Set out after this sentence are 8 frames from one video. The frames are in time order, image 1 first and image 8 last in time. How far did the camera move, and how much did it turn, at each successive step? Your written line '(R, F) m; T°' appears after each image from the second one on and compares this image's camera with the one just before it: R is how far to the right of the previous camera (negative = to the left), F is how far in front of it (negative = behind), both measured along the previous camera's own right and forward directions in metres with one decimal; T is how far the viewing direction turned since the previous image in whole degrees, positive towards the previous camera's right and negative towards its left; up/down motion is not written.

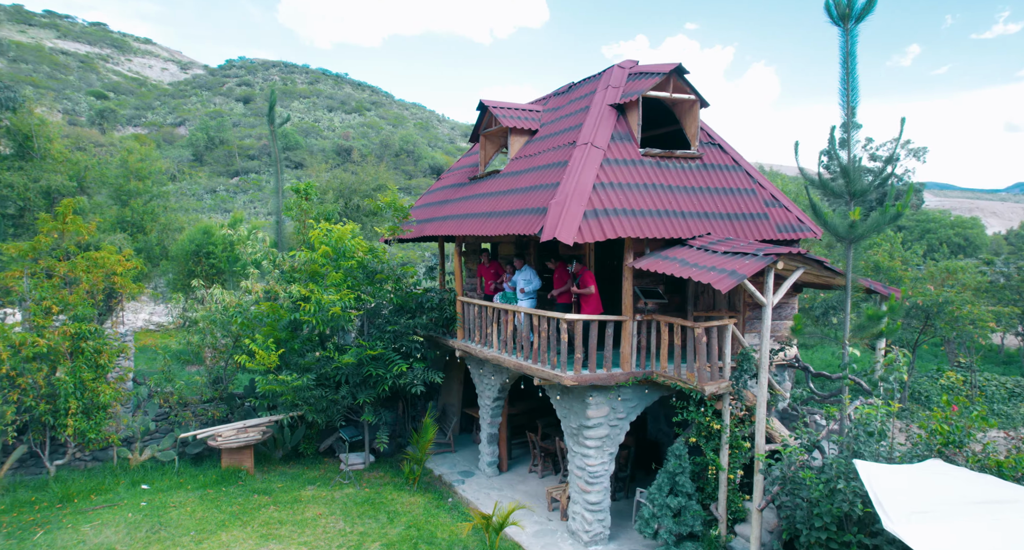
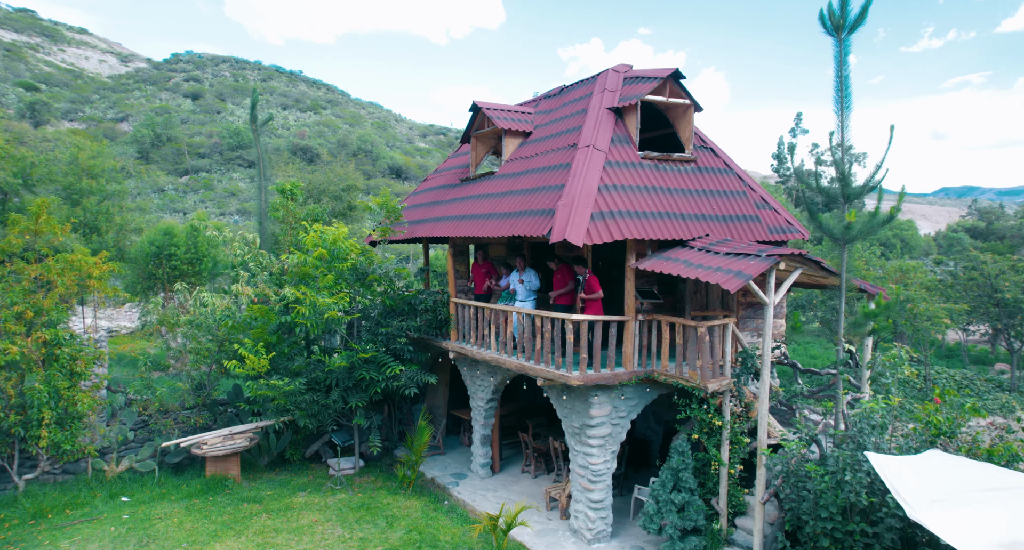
(-0.8, 0.0) m; +4°
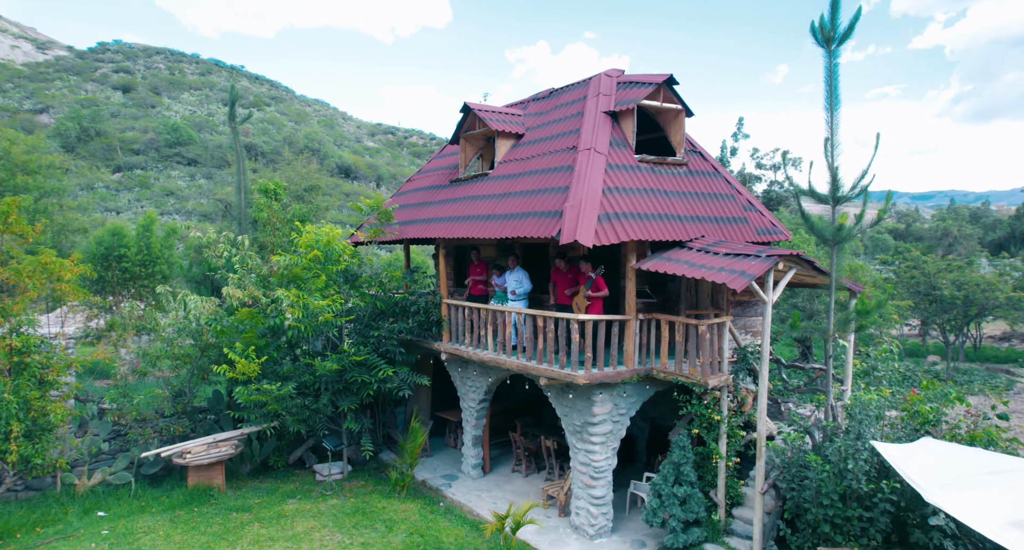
(-0.9, 0.0) m; +5°
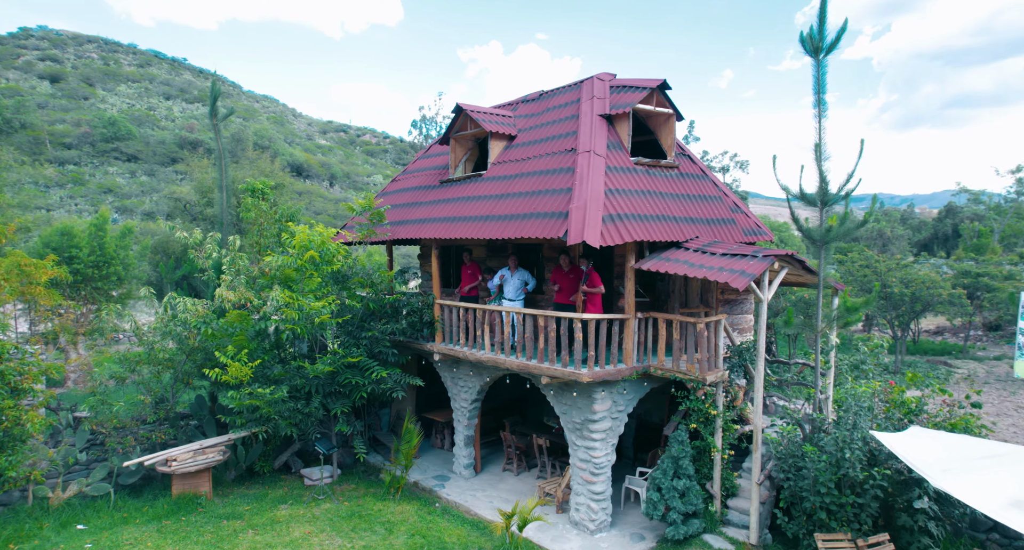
(-0.8, -0.1) m; +4°
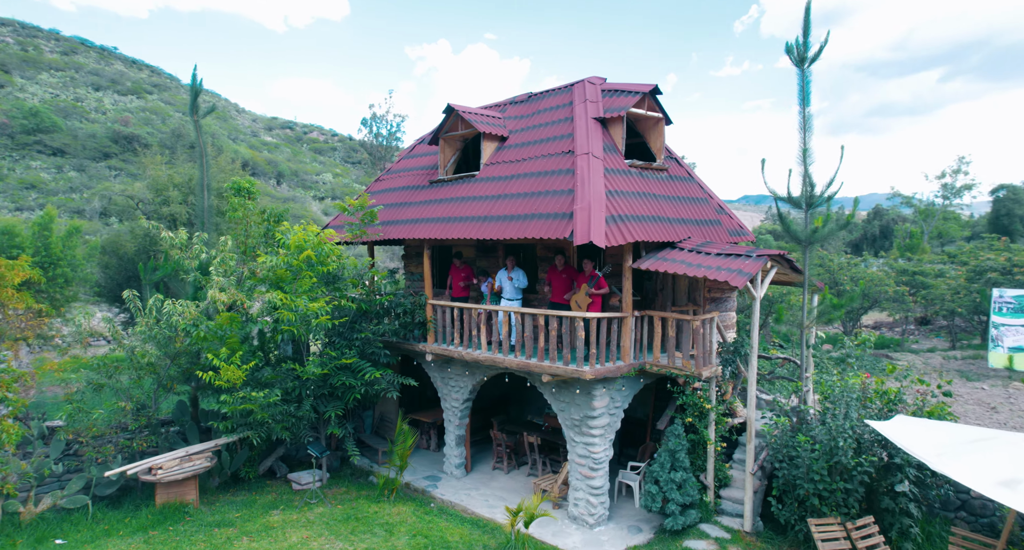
(-0.9, -0.1) m; +5°
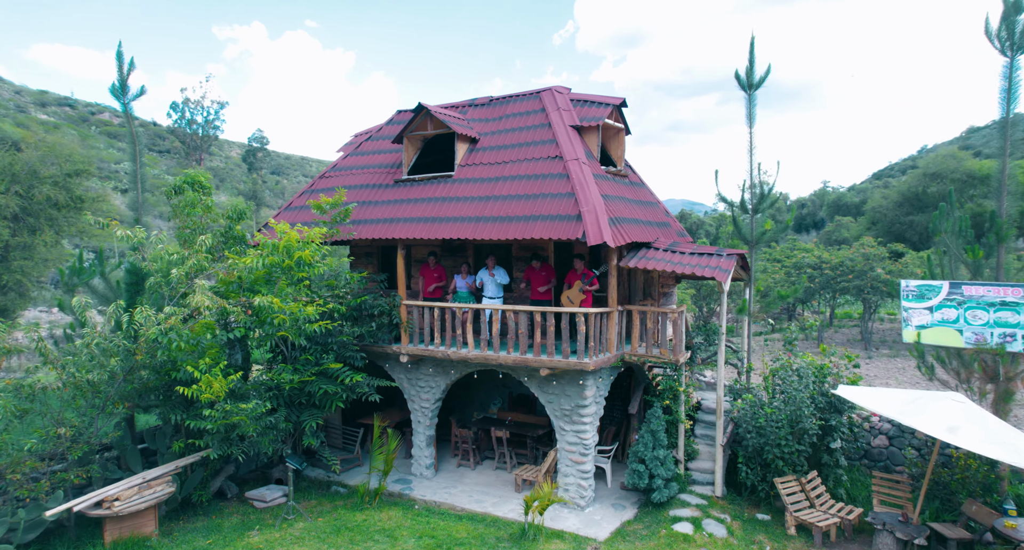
(-3.1, 0.0) m; +16°
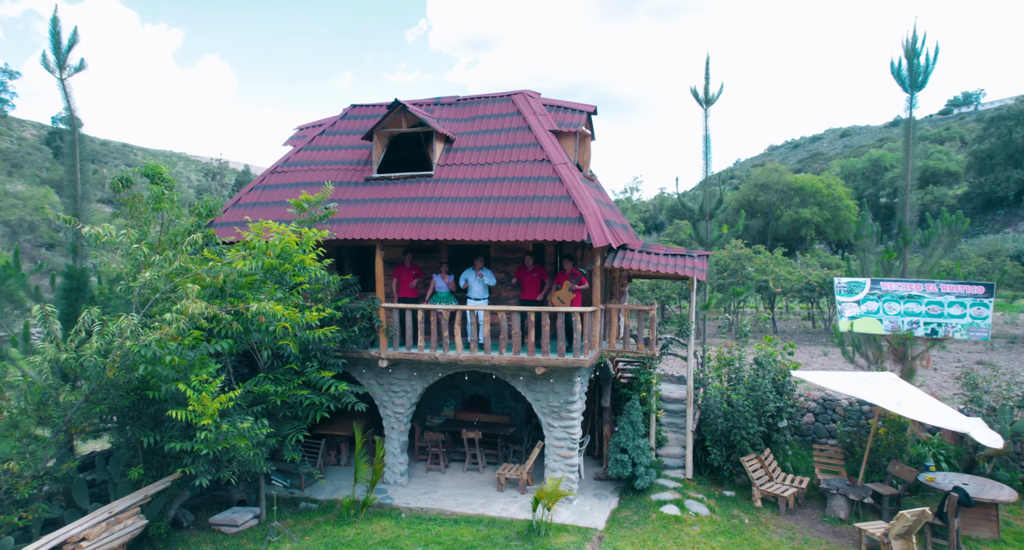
(-2.7, +0.2) m; +14°
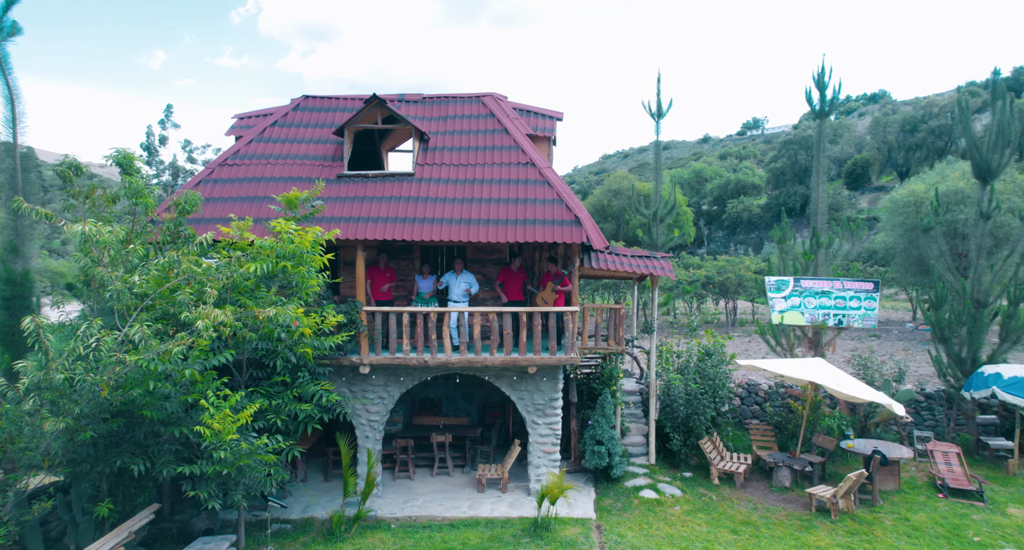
(-2.8, +0.2) m; +15°
